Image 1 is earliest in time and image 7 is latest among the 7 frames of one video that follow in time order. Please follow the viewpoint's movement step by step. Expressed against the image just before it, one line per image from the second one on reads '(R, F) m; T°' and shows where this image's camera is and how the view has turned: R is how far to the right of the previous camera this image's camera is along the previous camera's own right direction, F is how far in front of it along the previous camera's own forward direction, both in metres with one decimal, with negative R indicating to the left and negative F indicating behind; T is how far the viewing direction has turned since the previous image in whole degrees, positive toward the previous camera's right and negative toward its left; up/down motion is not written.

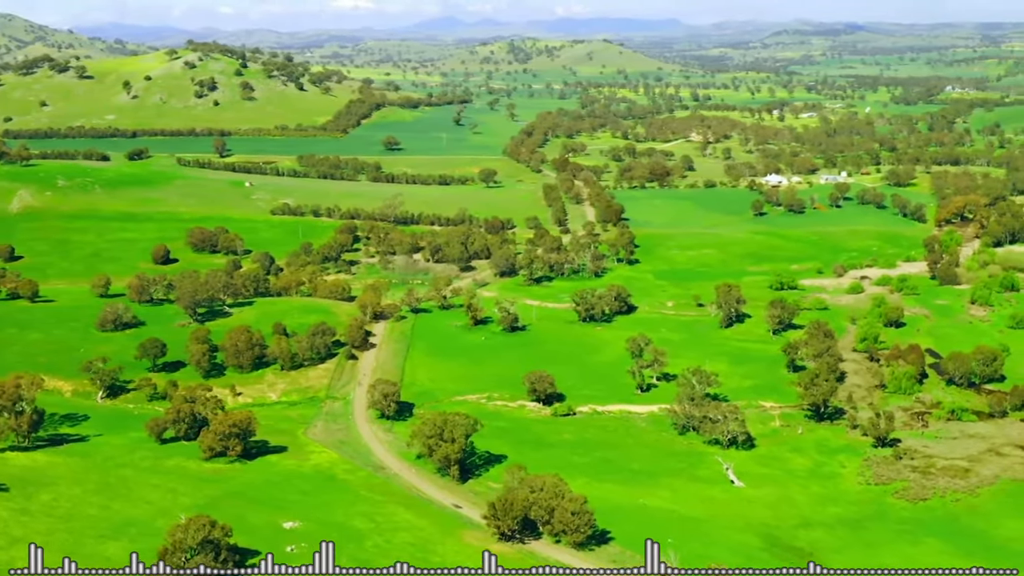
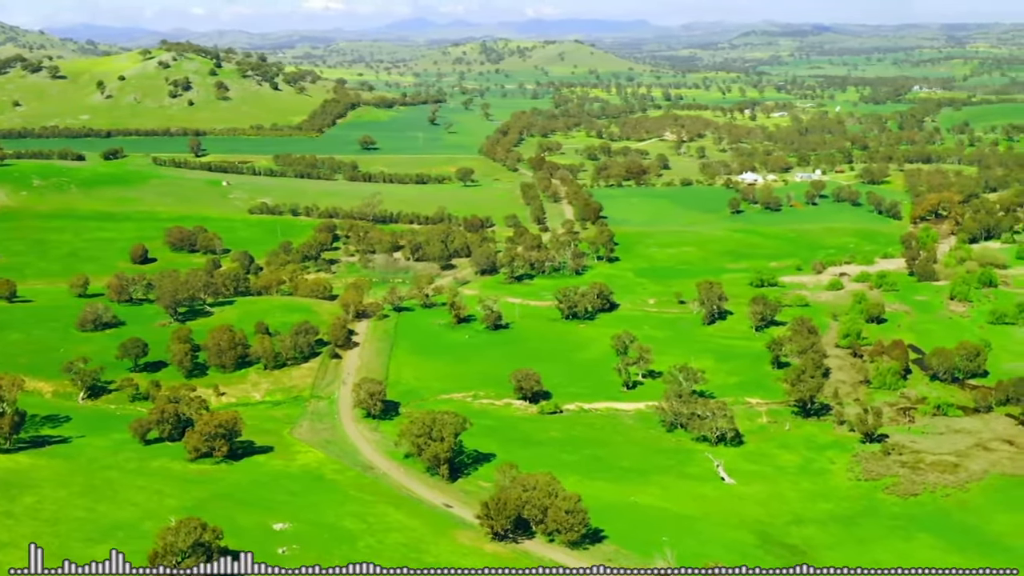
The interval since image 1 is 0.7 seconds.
(-0.4, +0.4) m; +1°
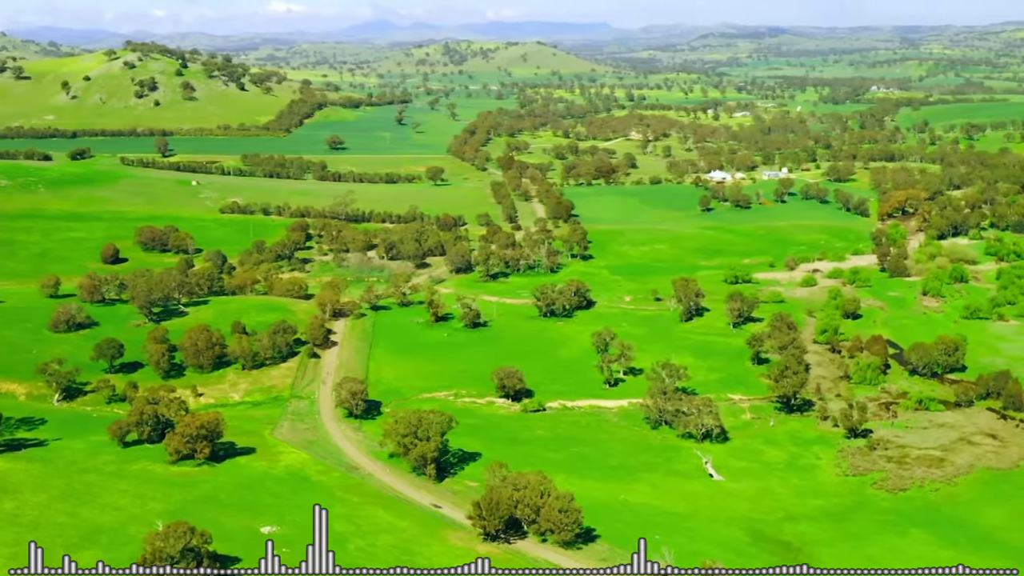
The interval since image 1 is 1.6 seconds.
(-0.6, +0.6) m; +2°
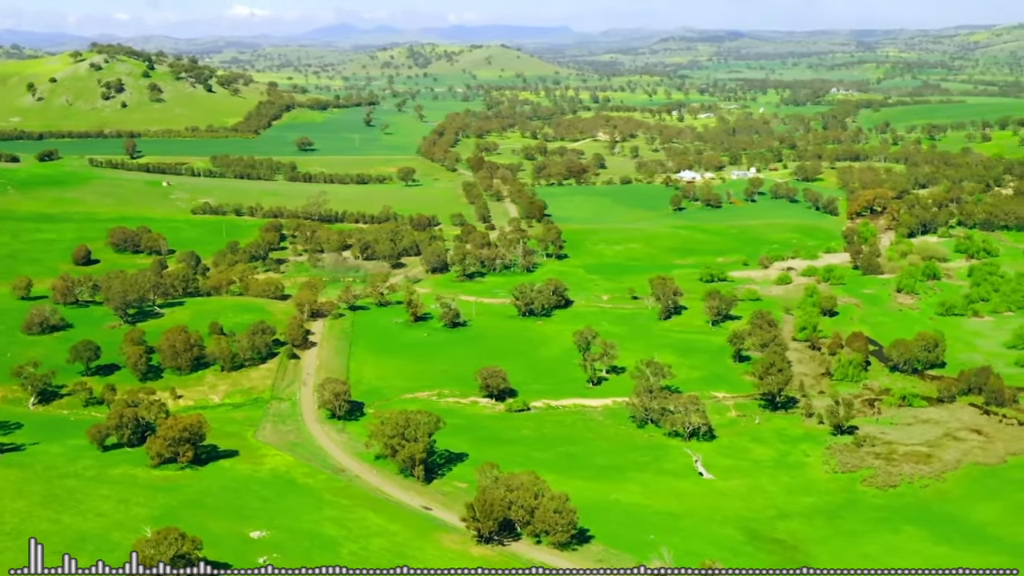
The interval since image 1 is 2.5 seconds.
(-0.6, +0.5) m; +1°
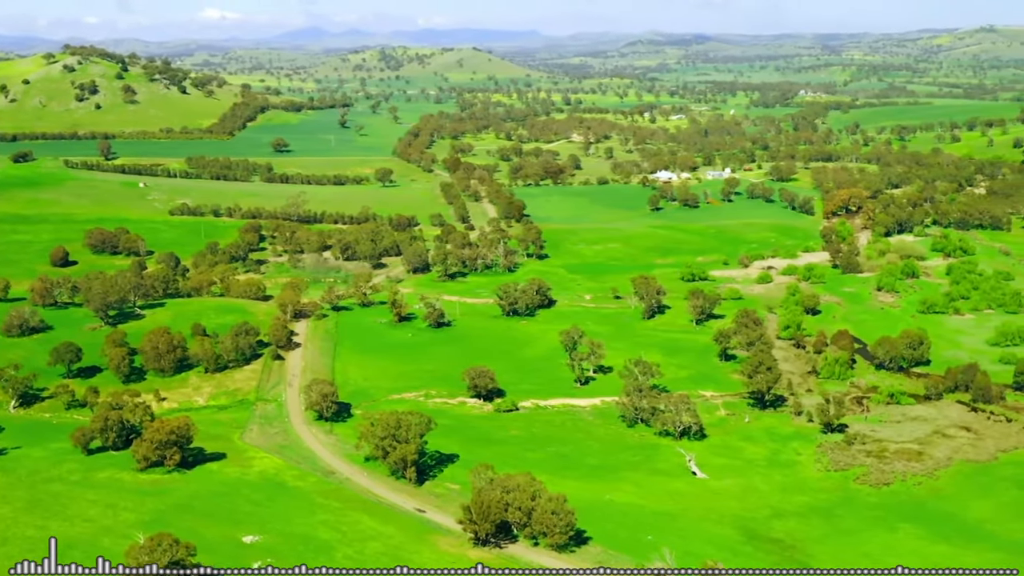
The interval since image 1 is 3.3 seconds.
(-0.5, +0.4) m; +1°
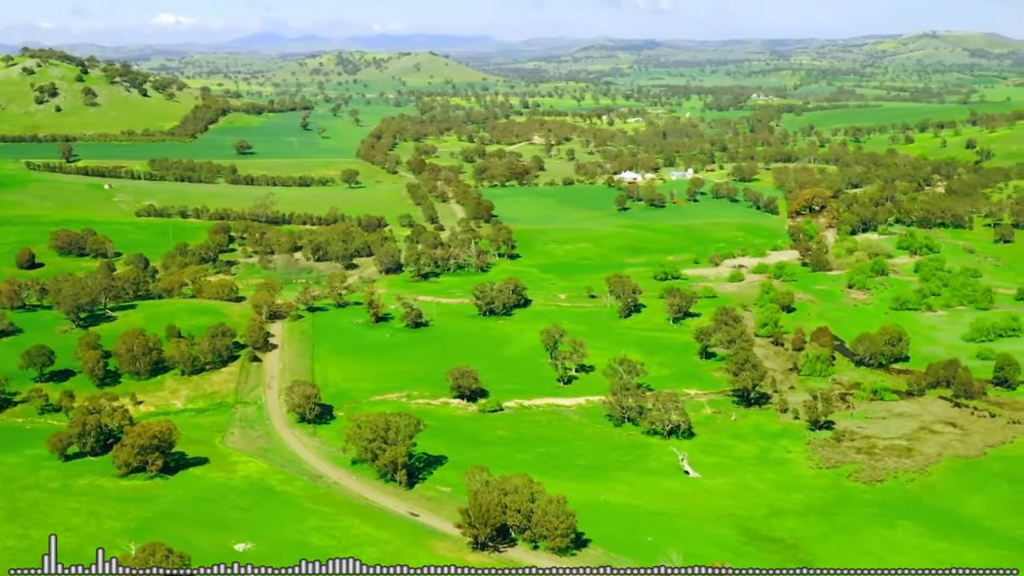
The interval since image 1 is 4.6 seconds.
(-0.9, +0.7) m; +2°
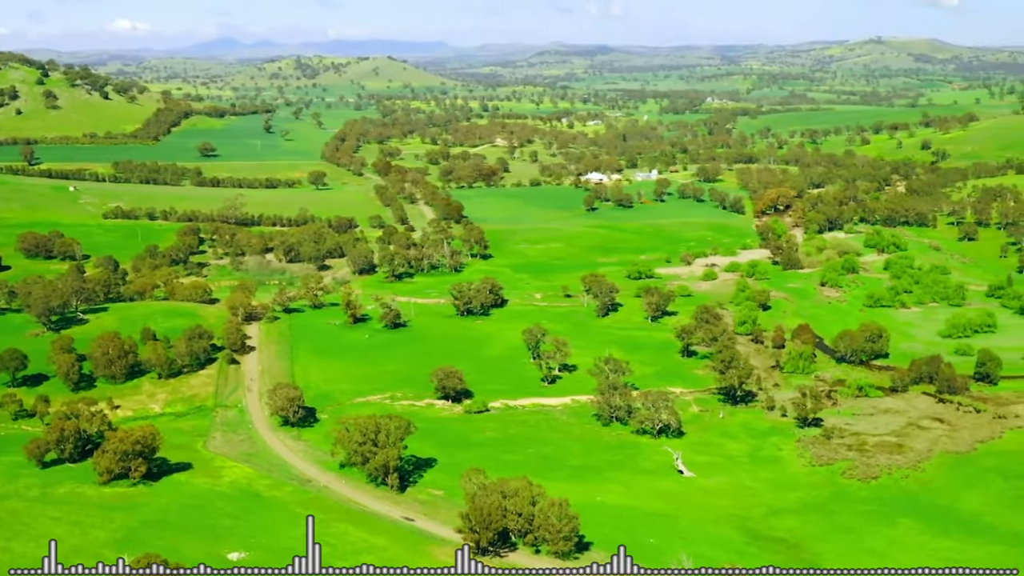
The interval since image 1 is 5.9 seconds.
(-0.9, +0.7) m; +2°
